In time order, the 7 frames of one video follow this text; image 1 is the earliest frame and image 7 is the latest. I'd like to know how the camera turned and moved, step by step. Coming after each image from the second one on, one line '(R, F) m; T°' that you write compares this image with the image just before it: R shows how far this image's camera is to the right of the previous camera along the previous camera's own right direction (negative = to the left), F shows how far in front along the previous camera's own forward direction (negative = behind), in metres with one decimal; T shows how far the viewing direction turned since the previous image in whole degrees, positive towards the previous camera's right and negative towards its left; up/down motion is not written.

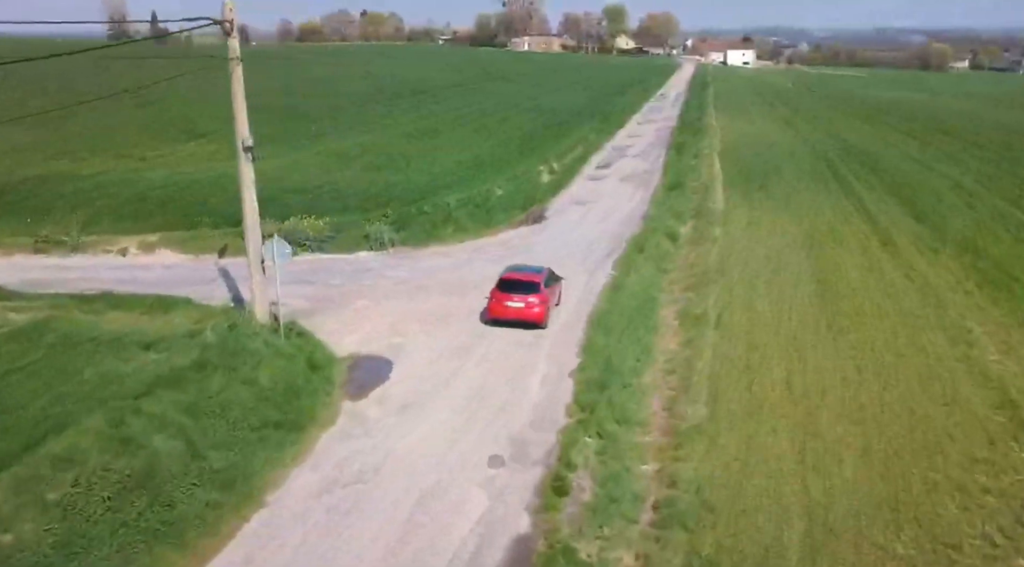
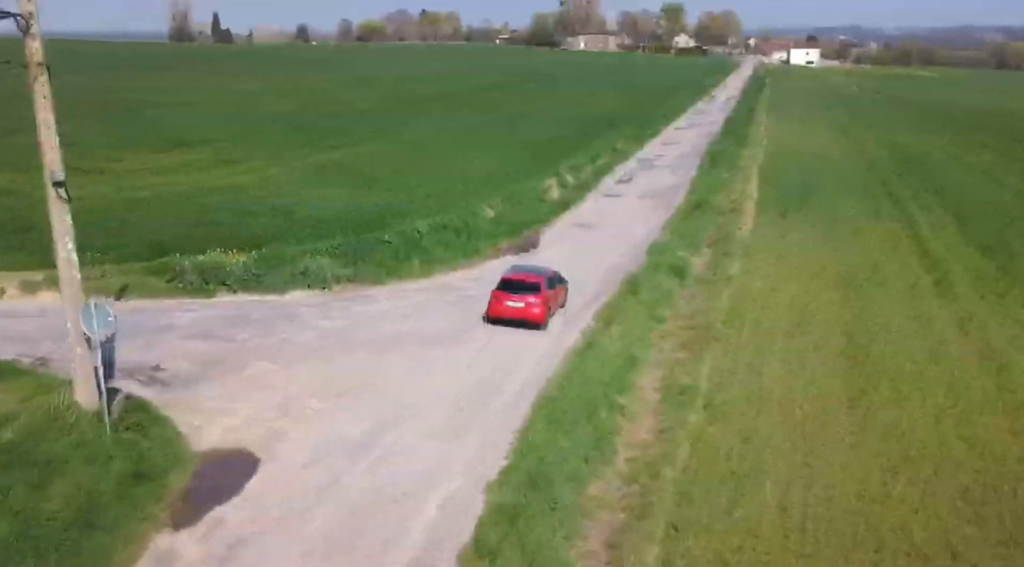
(+2.2, +4.0) m; -4°
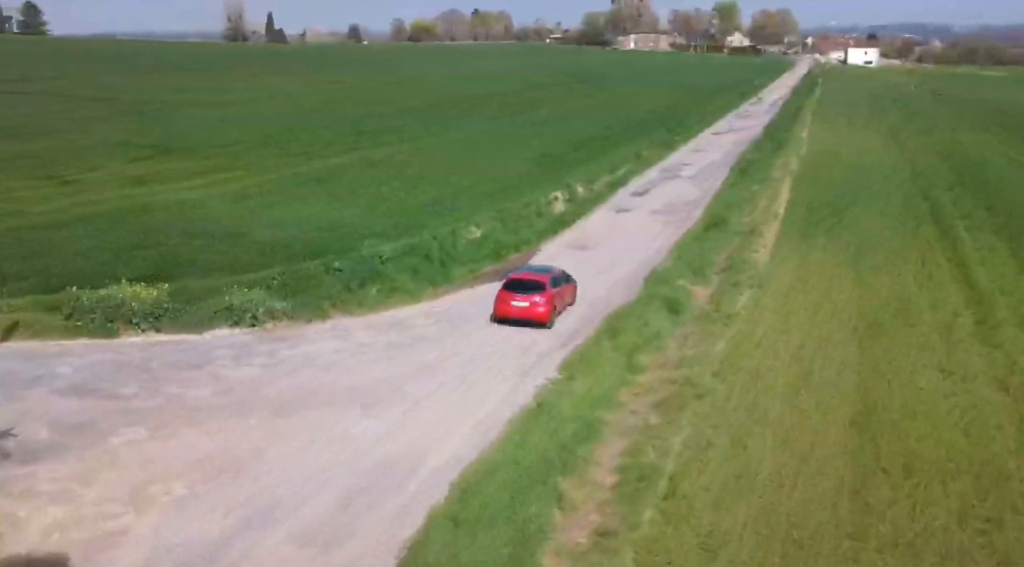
(+1.9, +2.9) m; -3°
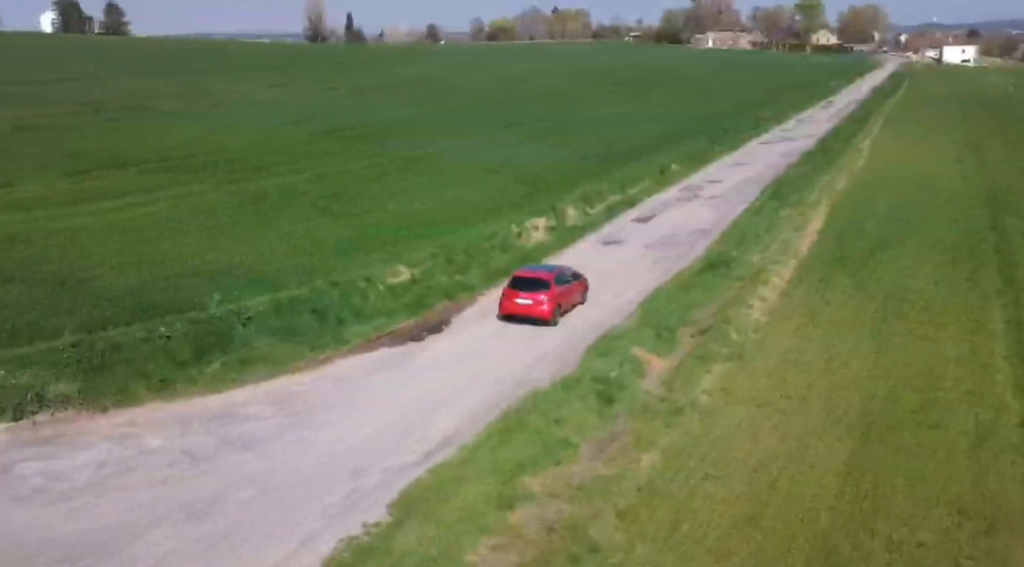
(+3.5, +5.0) m; -5°
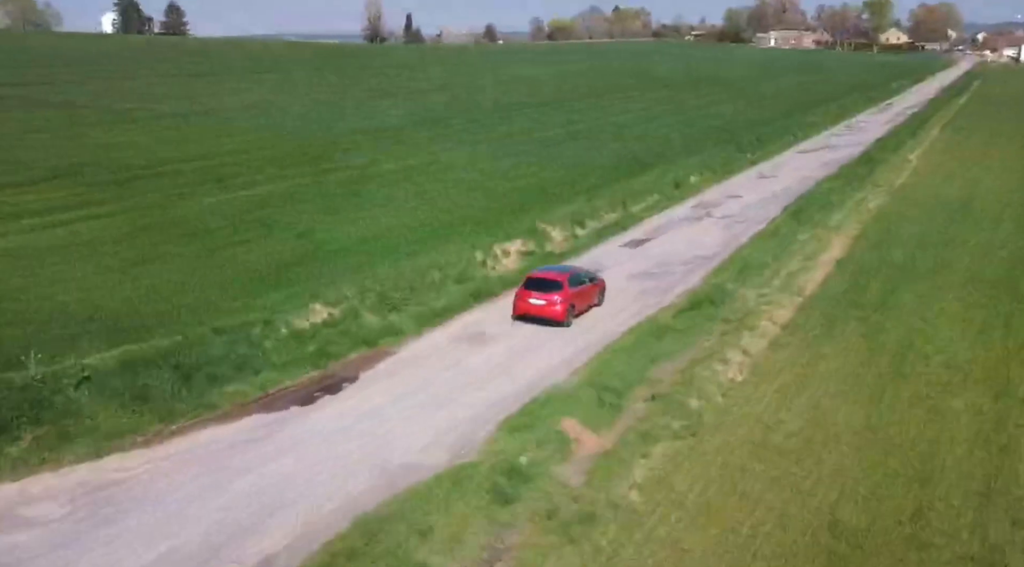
(+2.7, +3.4) m; -4°
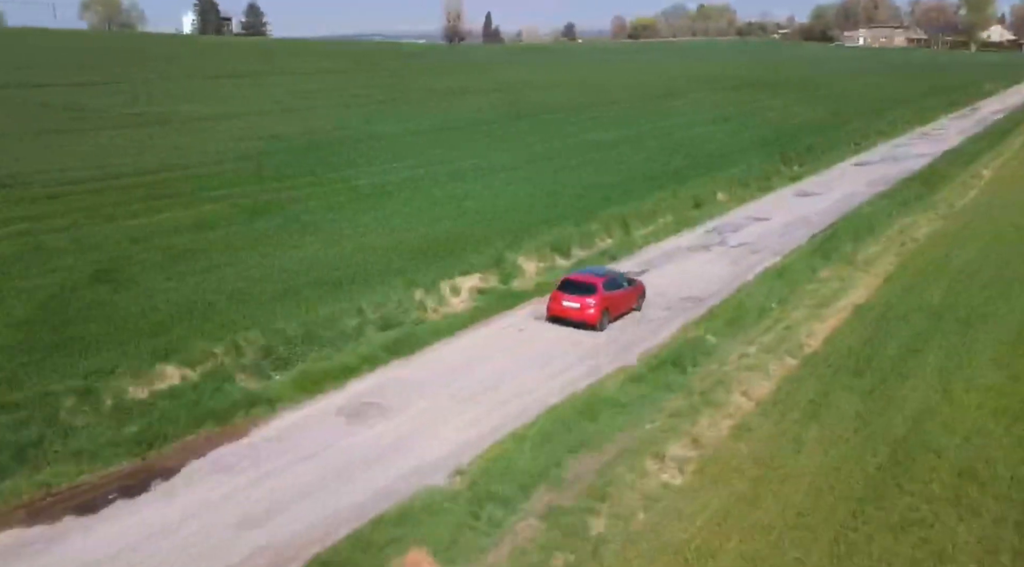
(+3.3, +3.9) m; -5°
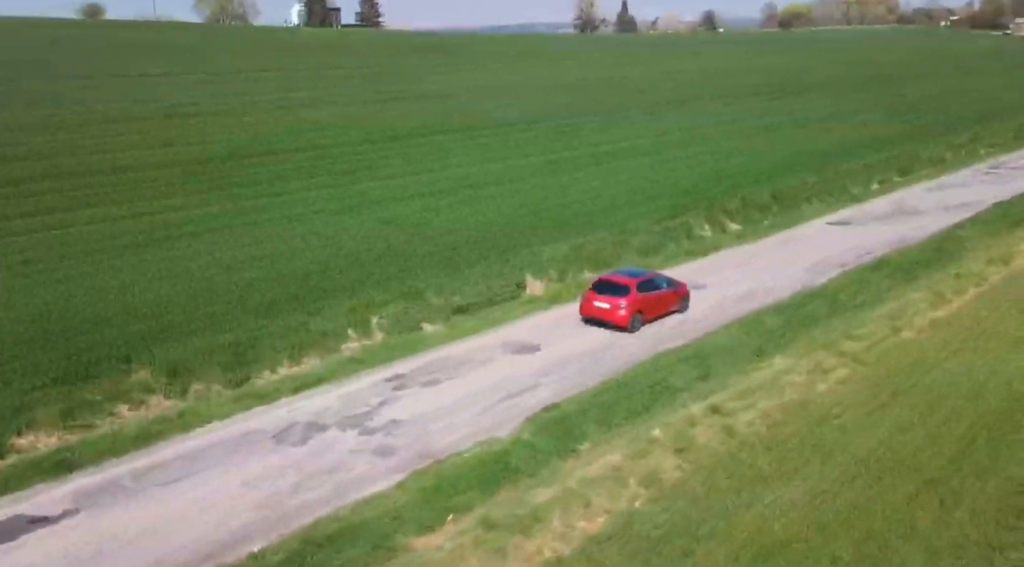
(+12.6, +14.3) m; -9°
